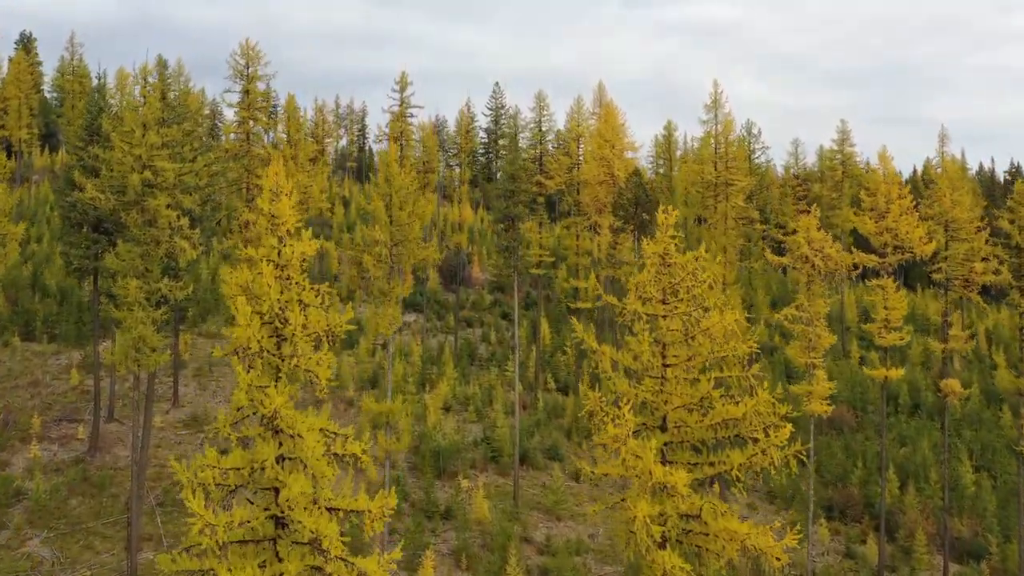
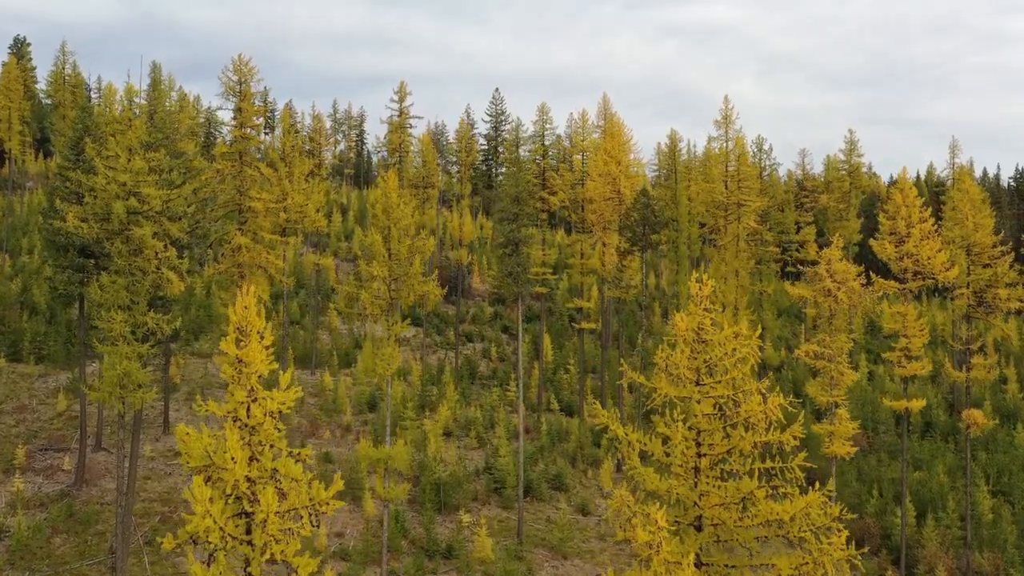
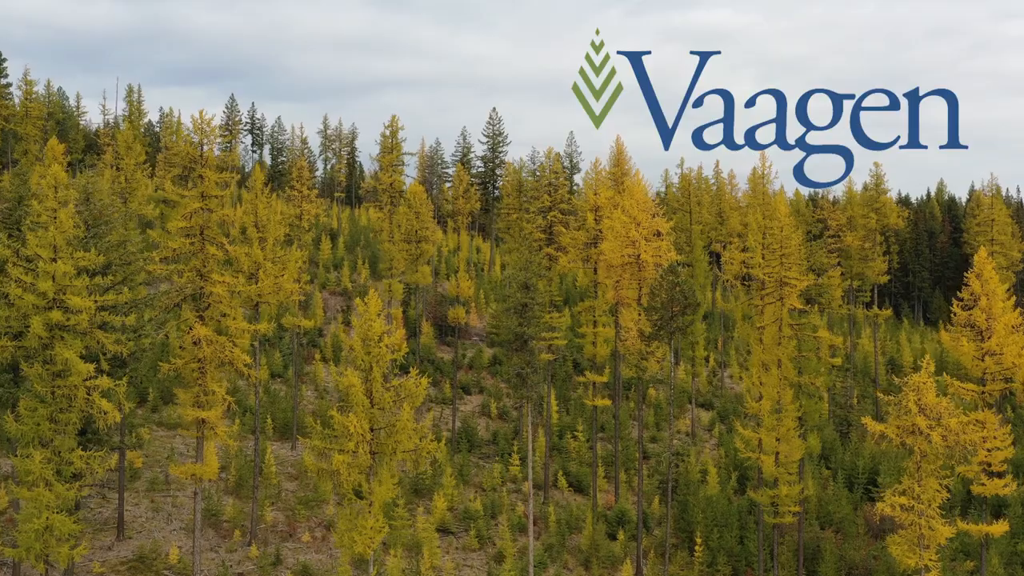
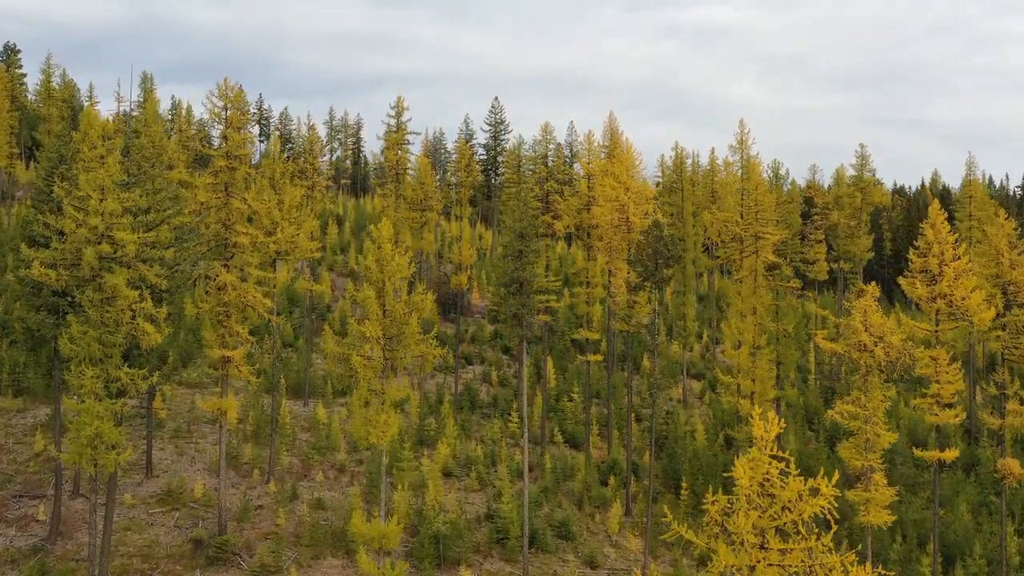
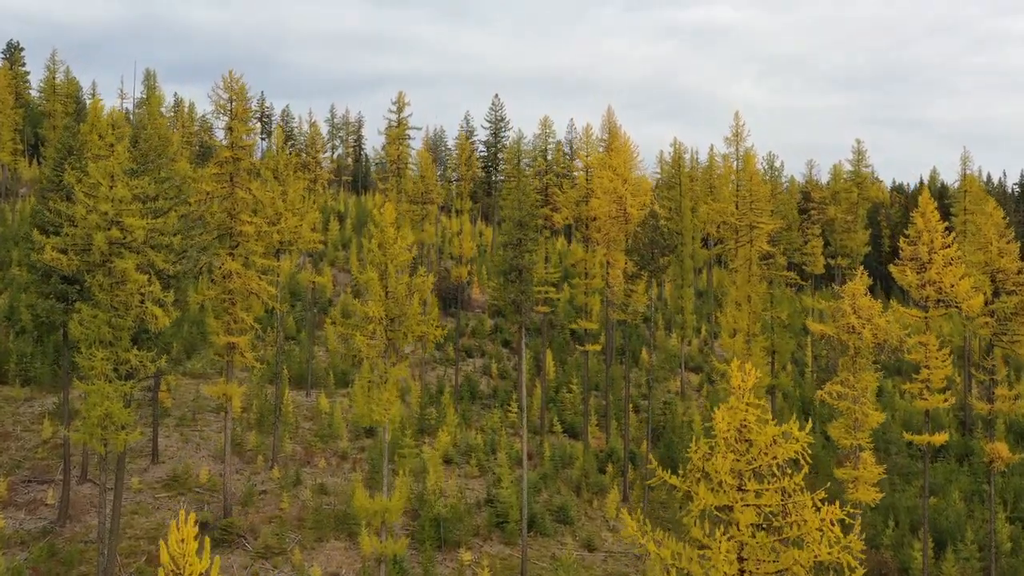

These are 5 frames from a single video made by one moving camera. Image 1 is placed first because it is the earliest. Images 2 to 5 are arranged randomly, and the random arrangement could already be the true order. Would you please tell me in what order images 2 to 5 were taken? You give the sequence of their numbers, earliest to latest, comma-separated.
2, 5, 4, 3
